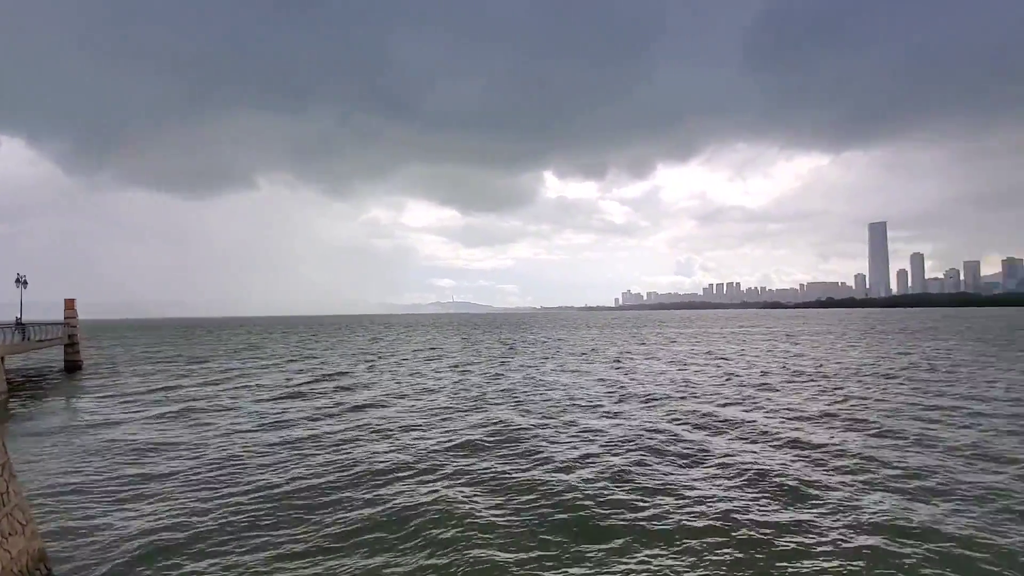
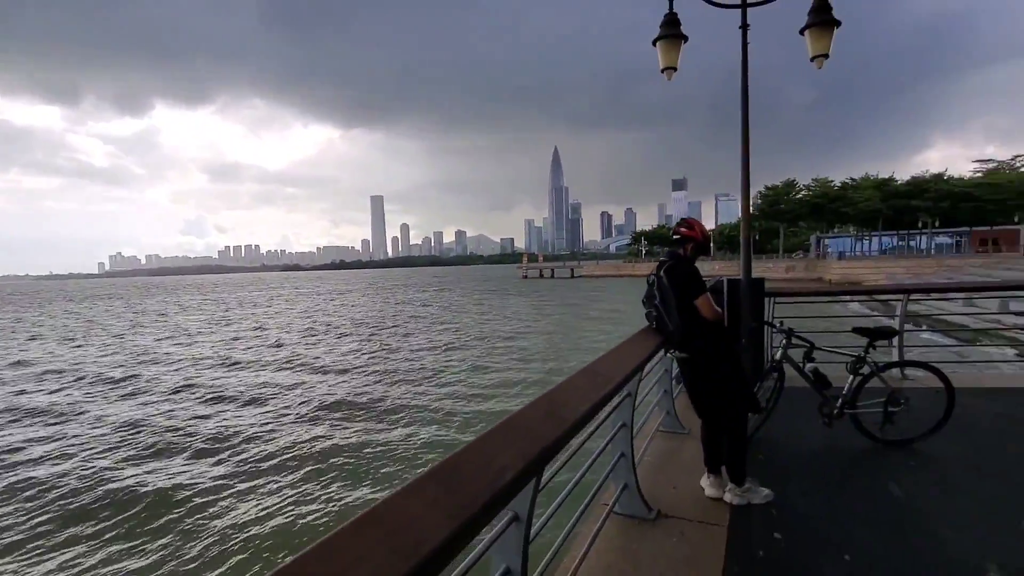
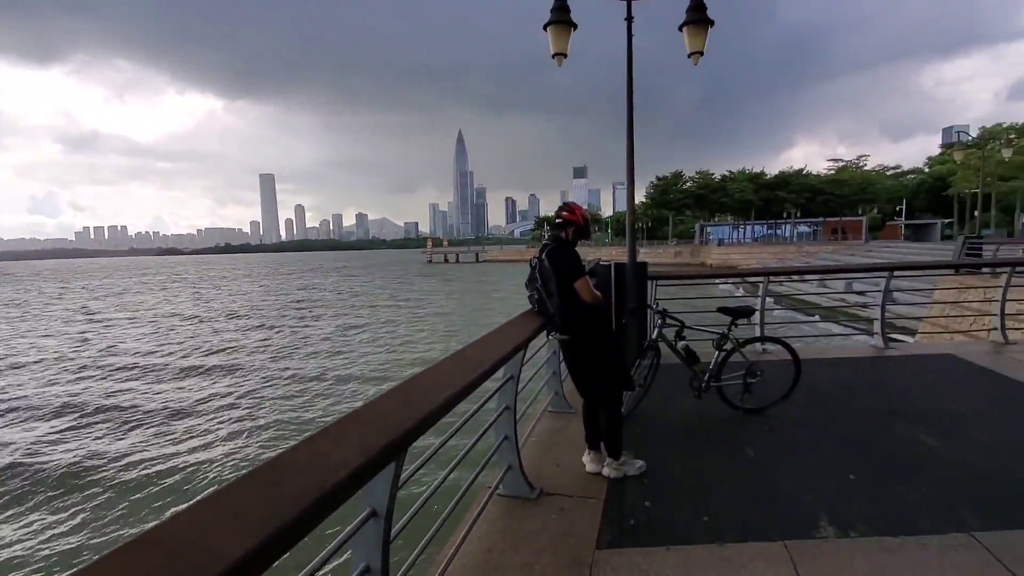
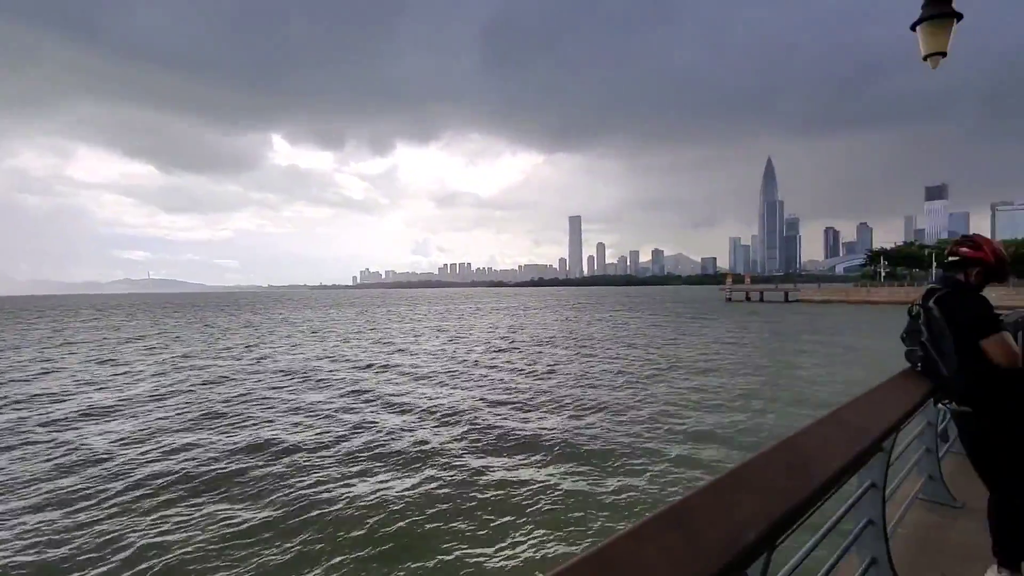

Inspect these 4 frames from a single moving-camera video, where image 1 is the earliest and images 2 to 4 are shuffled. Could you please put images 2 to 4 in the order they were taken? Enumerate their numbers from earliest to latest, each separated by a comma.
4, 2, 3
